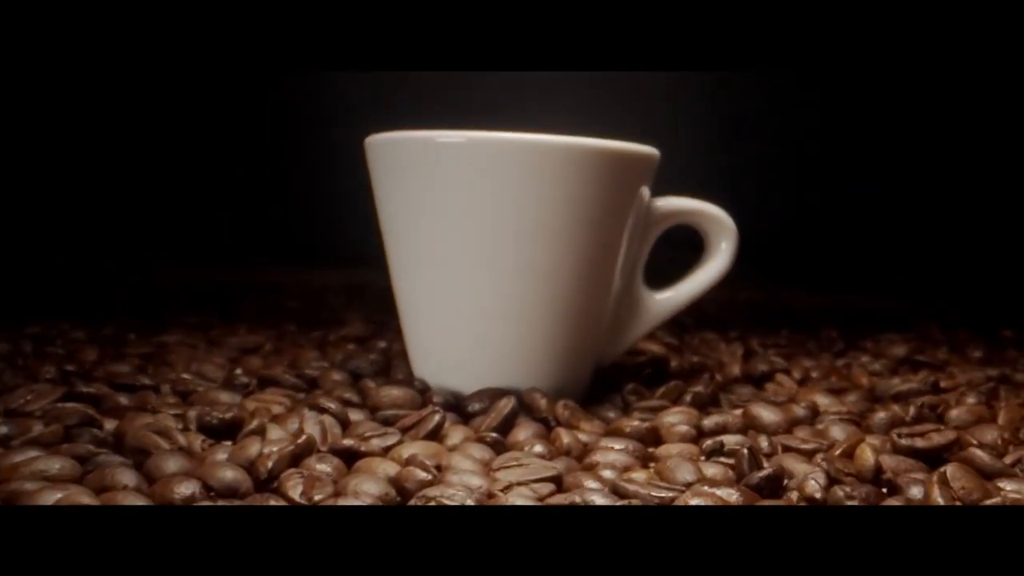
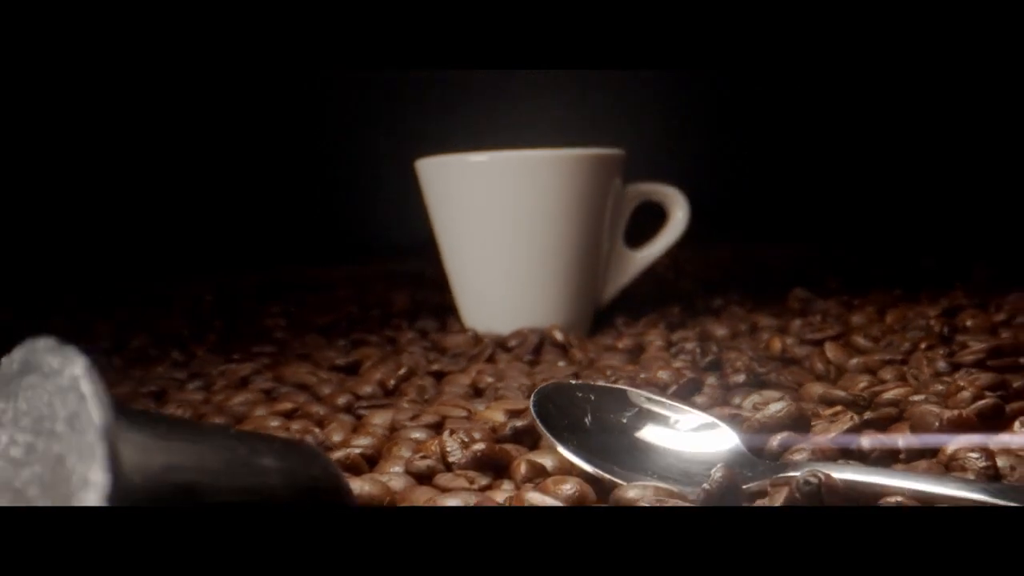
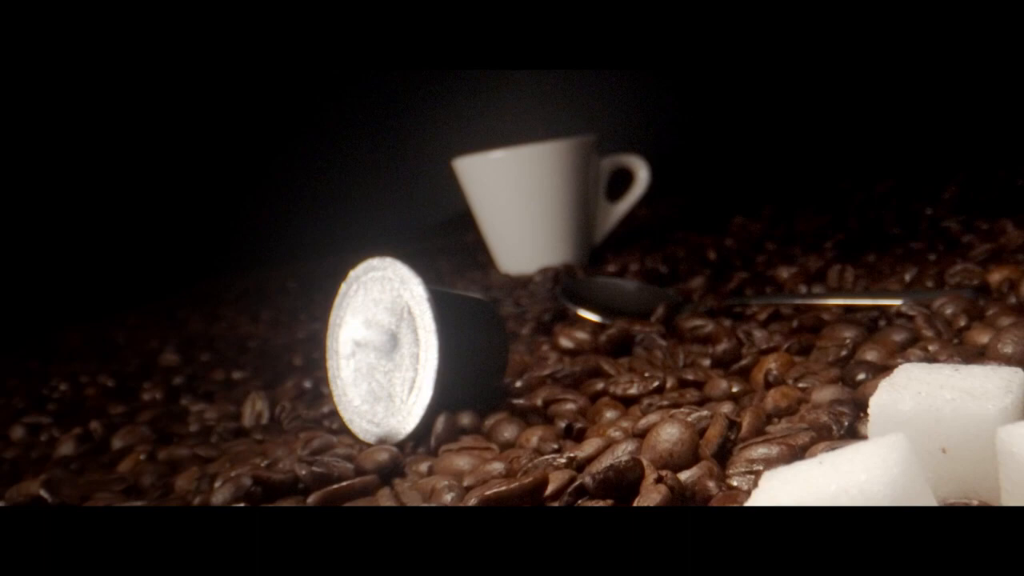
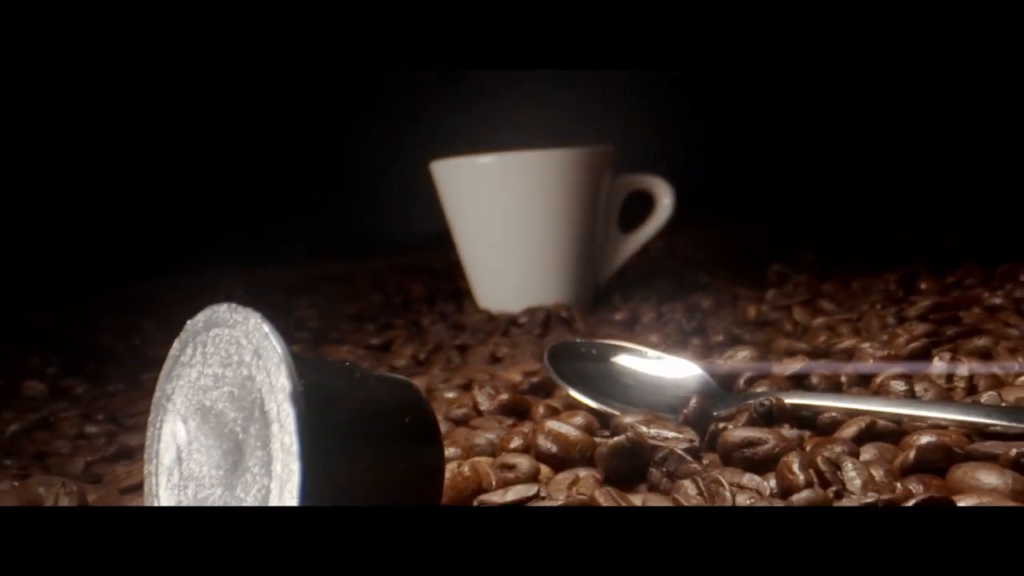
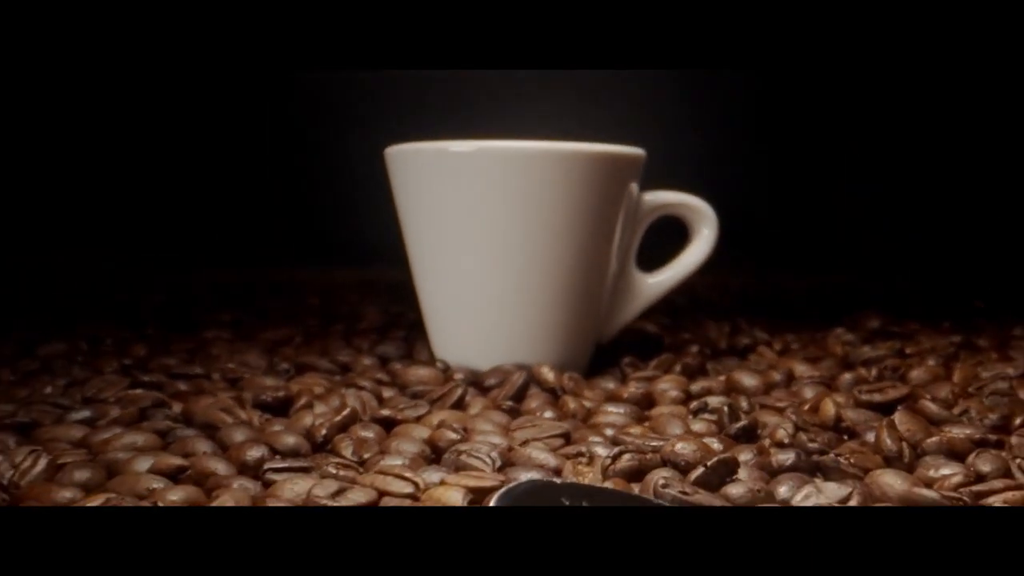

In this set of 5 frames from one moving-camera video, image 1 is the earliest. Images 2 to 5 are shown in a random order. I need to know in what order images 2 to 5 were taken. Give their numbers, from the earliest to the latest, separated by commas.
5, 2, 4, 3
